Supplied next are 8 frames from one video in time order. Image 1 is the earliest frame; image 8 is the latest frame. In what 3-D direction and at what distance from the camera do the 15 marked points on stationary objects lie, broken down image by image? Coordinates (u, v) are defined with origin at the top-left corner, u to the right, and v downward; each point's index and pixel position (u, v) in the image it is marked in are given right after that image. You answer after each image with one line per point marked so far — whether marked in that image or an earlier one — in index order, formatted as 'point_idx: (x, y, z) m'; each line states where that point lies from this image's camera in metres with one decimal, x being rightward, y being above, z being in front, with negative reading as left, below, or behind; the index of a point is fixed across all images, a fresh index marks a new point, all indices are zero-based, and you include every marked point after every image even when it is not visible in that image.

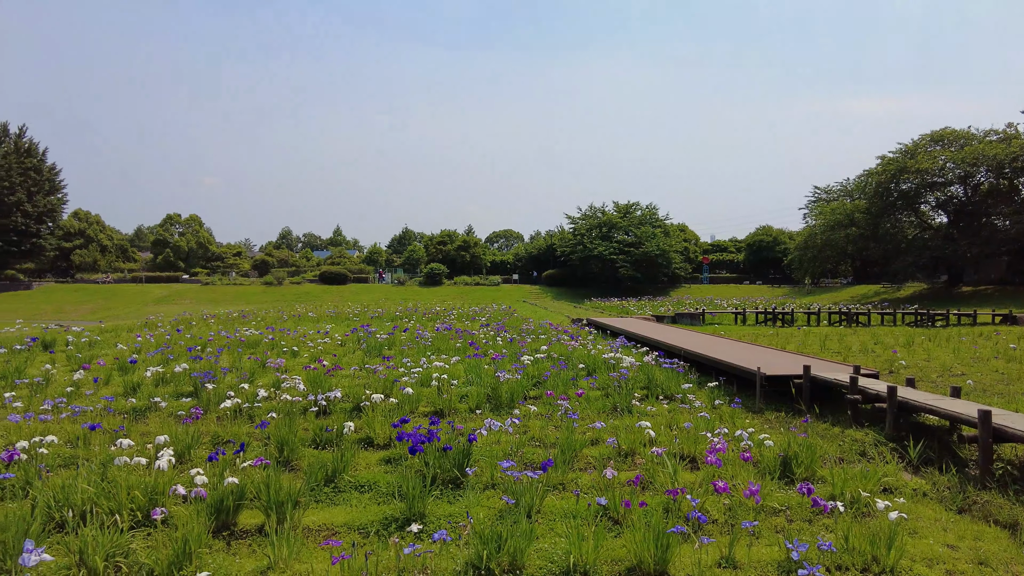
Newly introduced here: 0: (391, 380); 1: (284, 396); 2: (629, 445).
0: (-1.2, -1.0, +6.9) m
1: (-2.1, -1.0, +6.1) m
2: (+0.8, -1.1, +4.8) m
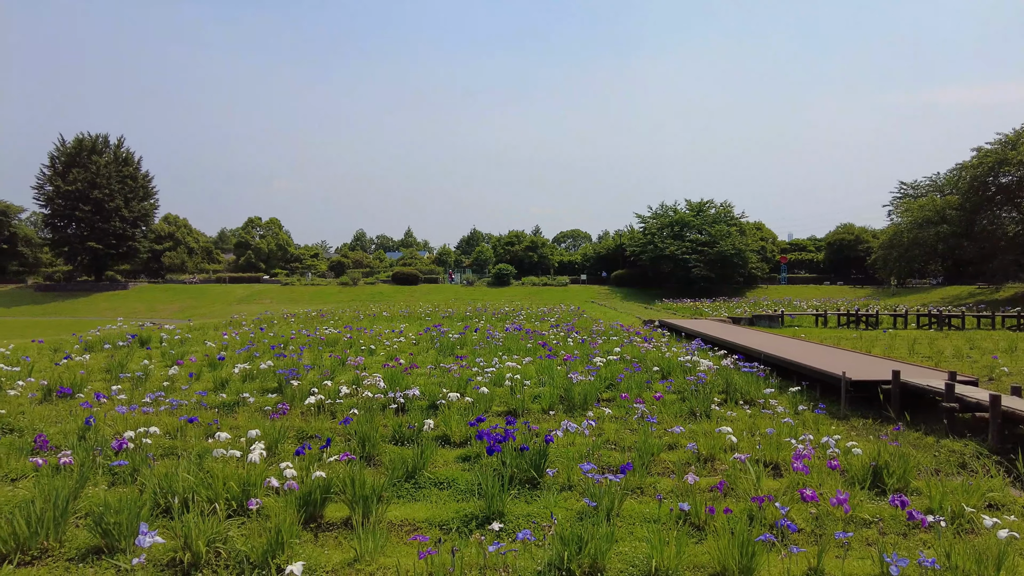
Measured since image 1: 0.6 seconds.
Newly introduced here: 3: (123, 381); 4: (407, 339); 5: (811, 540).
0: (-0.5, -1.0, +7.0) m
1: (-1.4, -1.0, +6.2) m
2: (+1.4, -1.1, +4.7) m
3: (-4.3, -1.0, +7.4) m
4: (-1.8, -0.9, +11.9) m
5: (+1.5, -1.3, +3.4) m
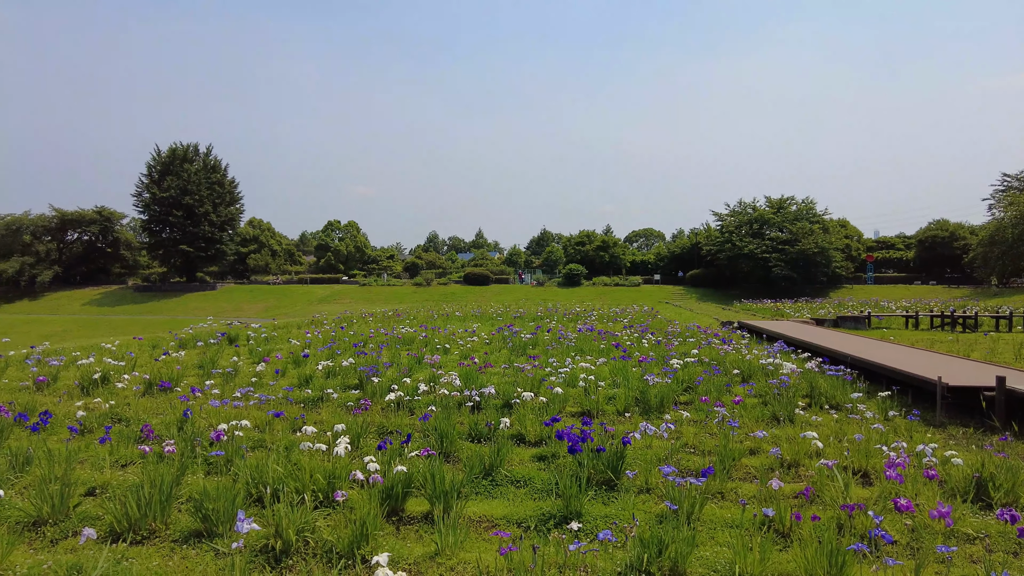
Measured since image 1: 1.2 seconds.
0: (+0.3, -1.0, +7.0) m
1: (-0.7, -1.0, +6.4) m
2: (+1.9, -1.1, +4.5) m
3: (-3.4, -1.0, +7.8) m
4: (-0.6, -0.9, +12.0) m
5: (+1.9, -1.3, +3.2) m
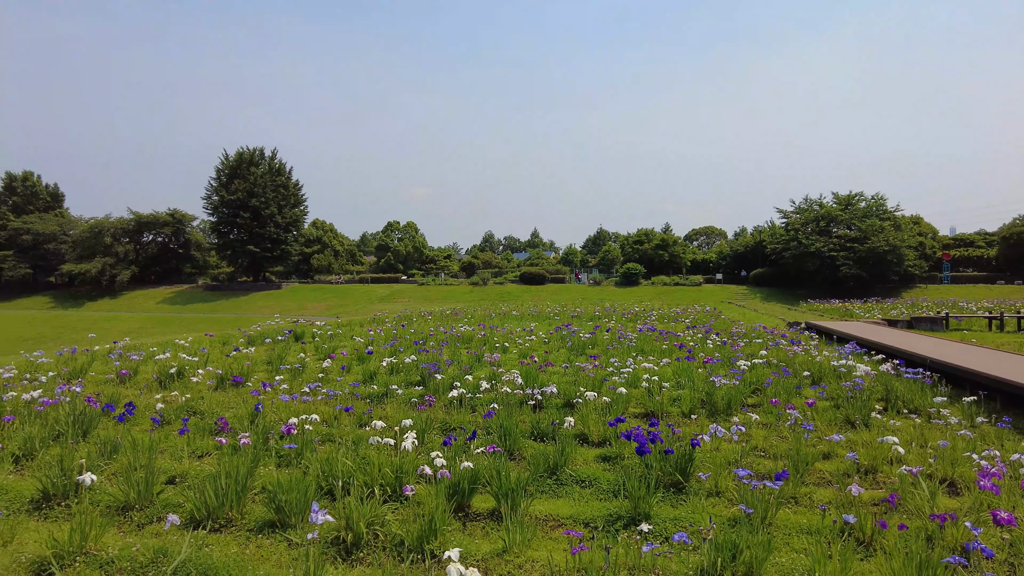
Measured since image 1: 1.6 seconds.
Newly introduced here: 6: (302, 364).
0: (+0.9, -1.0, +6.9) m
1: (-0.1, -1.0, +6.4) m
2: (+2.3, -1.1, +4.3) m
3: (-2.7, -1.0, +8.0) m
4: (+0.5, -0.9, +12.0) m
5: (+2.2, -1.3, +3.0) m
6: (-2.7, -1.0, +8.5) m
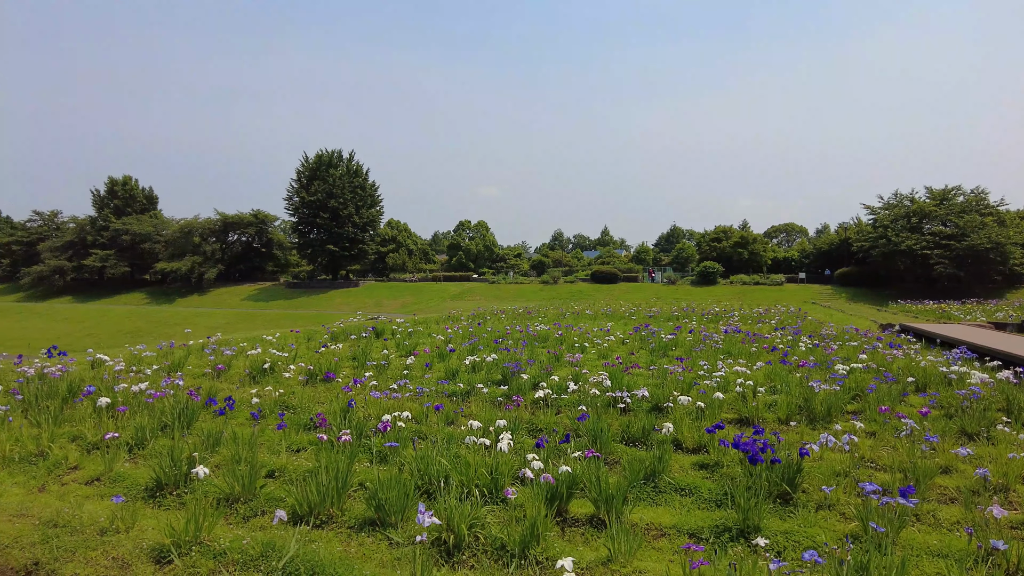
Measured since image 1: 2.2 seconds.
0: (+1.8, -0.9, +6.7) m
1: (+0.7, -1.0, +6.2) m
2: (+2.9, -1.1, +4.0) m
3: (-1.7, -1.0, +8.2) m
4: (+1.9, -0.9, +11.8) m
5: (+2.7, -1.3, +2.7) m
6: (-1.6, -1.0, +8.6) m
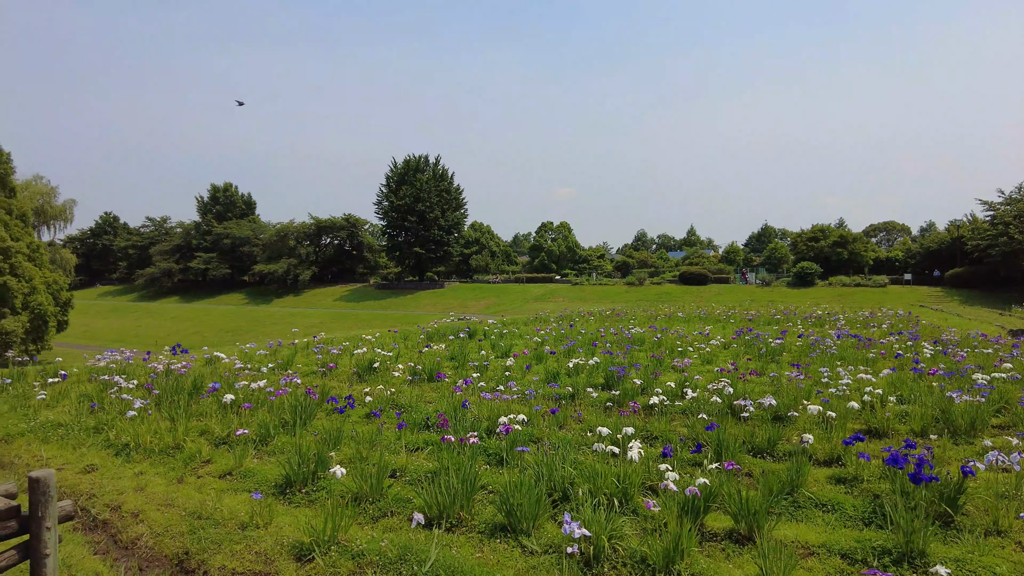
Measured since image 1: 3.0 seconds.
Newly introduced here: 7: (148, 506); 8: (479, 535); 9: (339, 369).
0: (+2.8, -1.0, +6.3) m
1: (+1.7, -1.0, +6.0) m
2: (+3.6, -1.1, +3.5) m
3: (-0.5, -1.0, +8.2) m
4: (+3.5, -0.9, +11.4) m
5: (+3.2, -1.3, +2.2) m
6: (-0.3, -1.0, +8.6) m
7: (-2.1, -1.3, +3.9) m
8: (-0.2, -1.2, +3.4) m
9: (-2.1, -1.0, +8.2) m
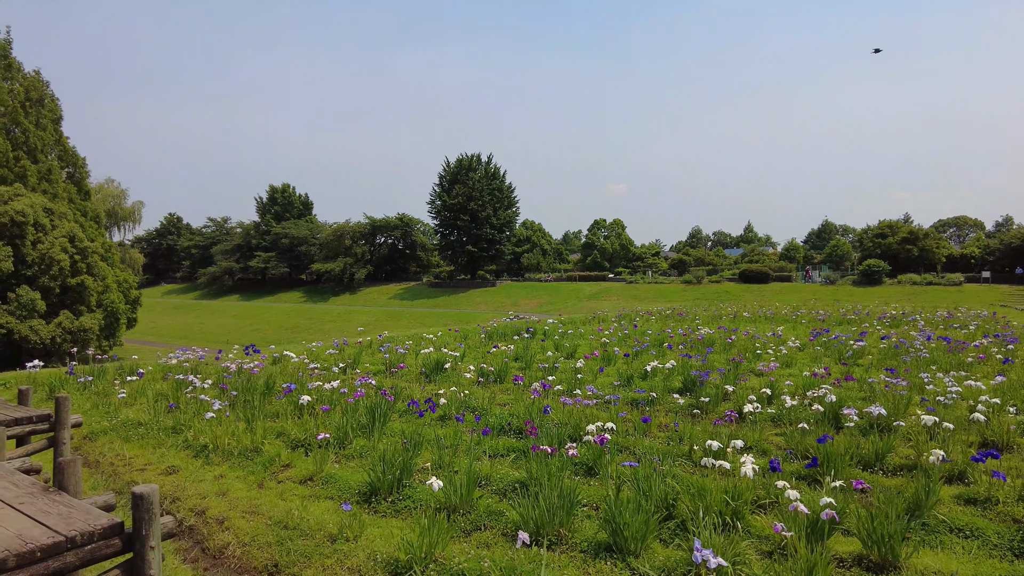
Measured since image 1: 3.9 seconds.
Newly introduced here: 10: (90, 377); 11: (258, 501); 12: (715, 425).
0: (+3.5, -1.0, +5.8) m
1: (+2.4, -1.0, +5.6) m
2: (+4.1, -1.1, +2.9) m
3: (+0.4, -1.0, +7.9) m
4: (+4.6, -0.9, +10.8) m
5: (+3.6, -1.3, +1.7) m
6: (+0.6, -1.0, +8.4) m
7: (-1.6, -1.3, +3.8) m
8: (+0.3, -1.2, +3.1) m
9: (-1.3, -1.0, +8.1) m
10: (-4.8, -1.0, +7.6) m
11: (-1.5, -1.2, +3.9) m
12: (+1.5, -1.1, +5.2) m
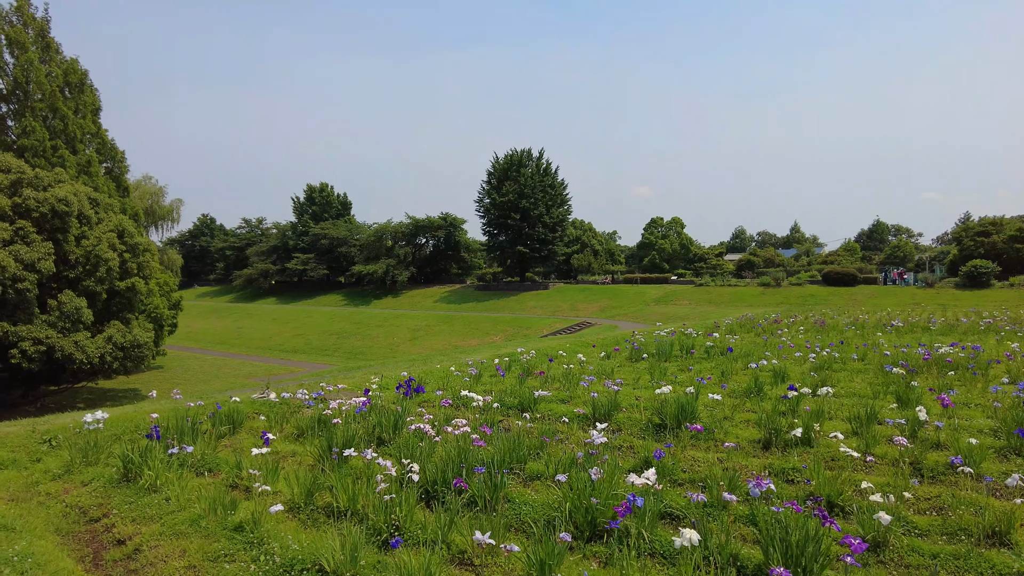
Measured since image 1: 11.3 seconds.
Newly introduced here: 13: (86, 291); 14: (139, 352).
0: (+5.9, -1.0, +2.8) m
1: (+4.8, -1.0, +2.6) m
2: (+6.4, -1.2, -0.1) m
3: (+2.8, -1.1, +5.0) m
4: (+7.1, -1.0, +7.7) m
5: (+5.9, -1.3, -1.3) m
6: (+3.0, -1.0, +5.4) m
7: (+0.7, -1.3, +0.9) m
8: (+2.6, -1.3, +0.2) m
9: (+1.2, -1.0, +5.2) m
10: (-2.4, -1.1, +4.9) m
11: (+0.8, -1.3, +1.0) m
12: (+3.9, -1.1, +2.3) m
13: (-8.4, -0.1, +13.1) m
14: (-7.6, -1.3, +13.6) m
